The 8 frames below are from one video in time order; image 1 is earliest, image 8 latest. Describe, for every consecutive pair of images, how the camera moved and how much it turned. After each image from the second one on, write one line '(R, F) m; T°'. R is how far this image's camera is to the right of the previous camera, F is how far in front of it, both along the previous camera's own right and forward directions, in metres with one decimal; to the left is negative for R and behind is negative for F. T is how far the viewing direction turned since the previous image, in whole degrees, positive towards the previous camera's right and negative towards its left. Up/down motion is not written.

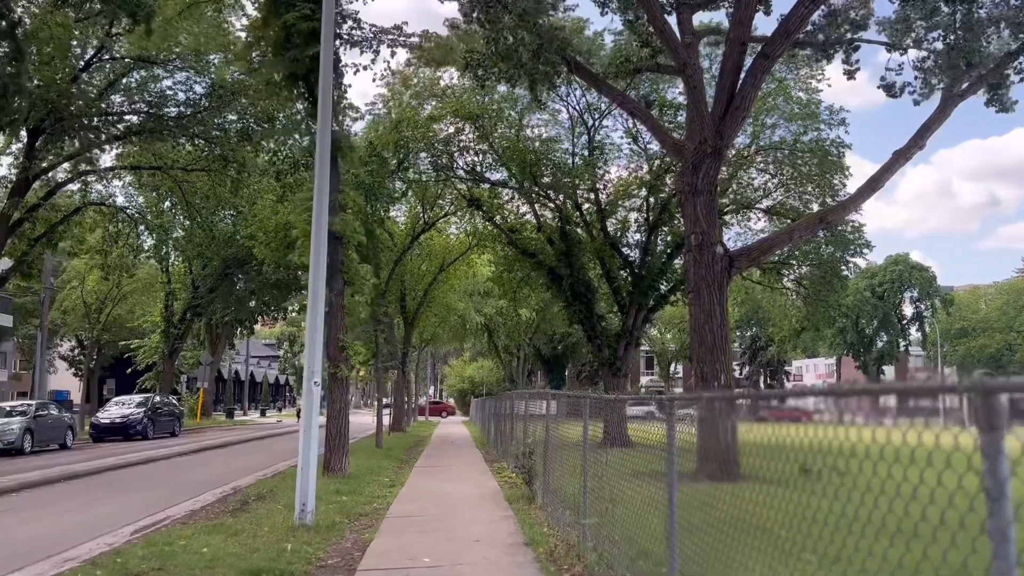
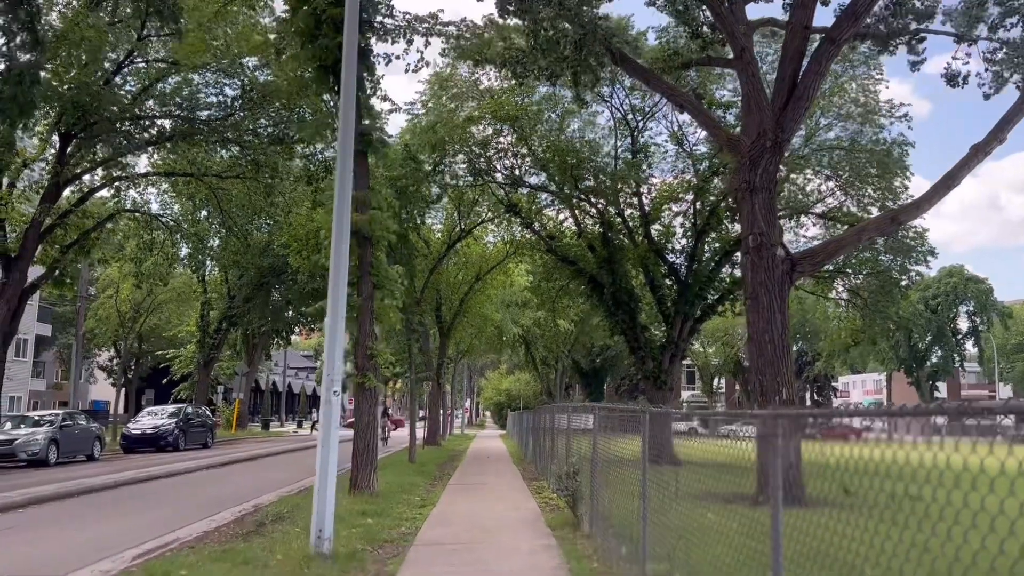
(-0.1, +0.9) m; -3°
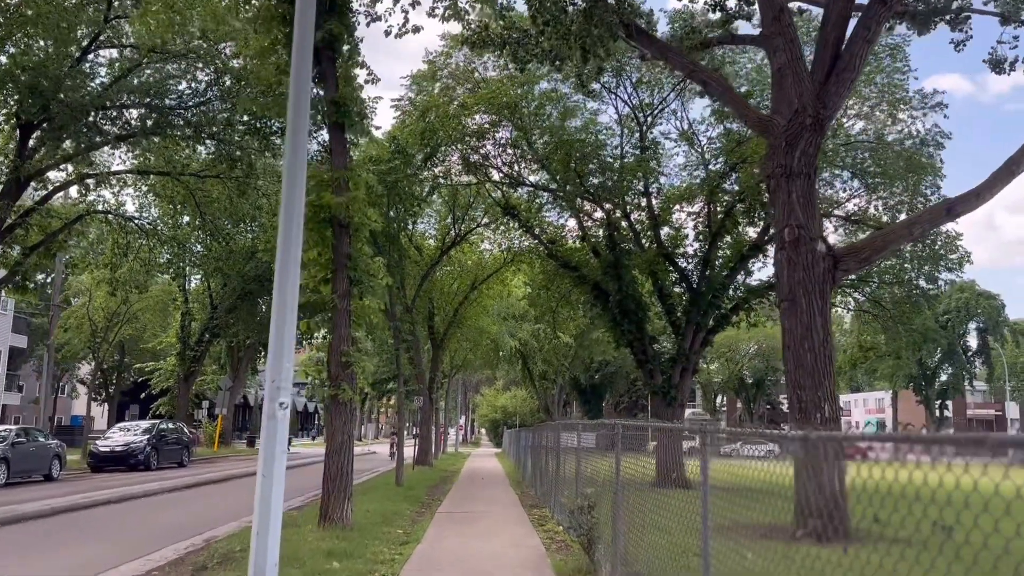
(0.0, +1.7) m; 0°
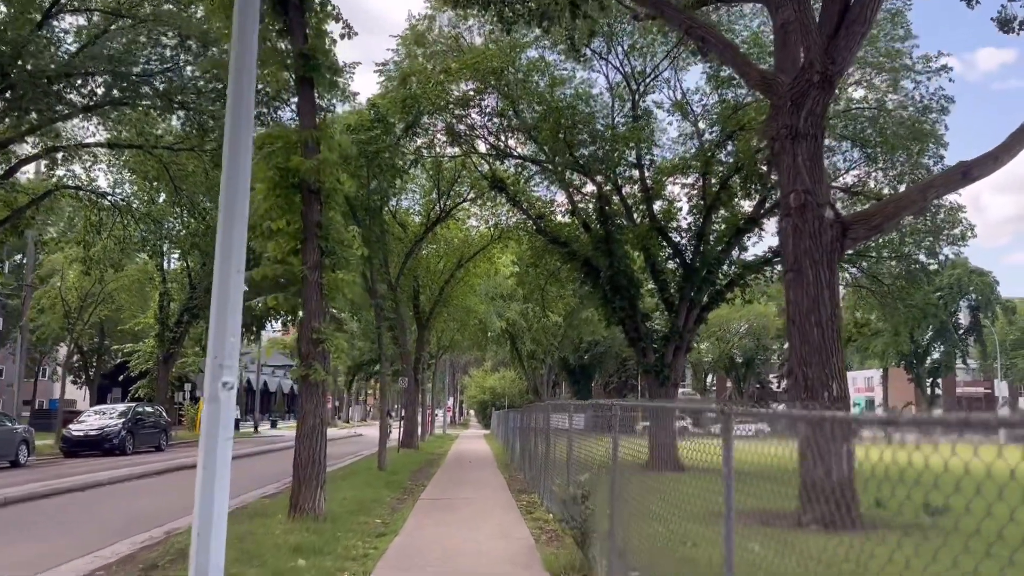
(0.0, +0.8) m; +1°
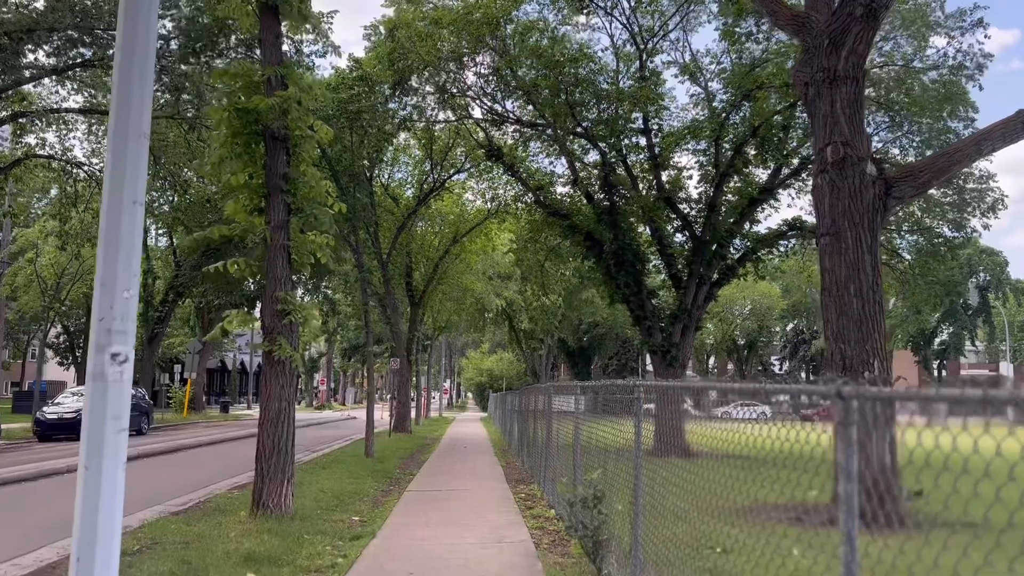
(0.0, +1.2) m; 0°
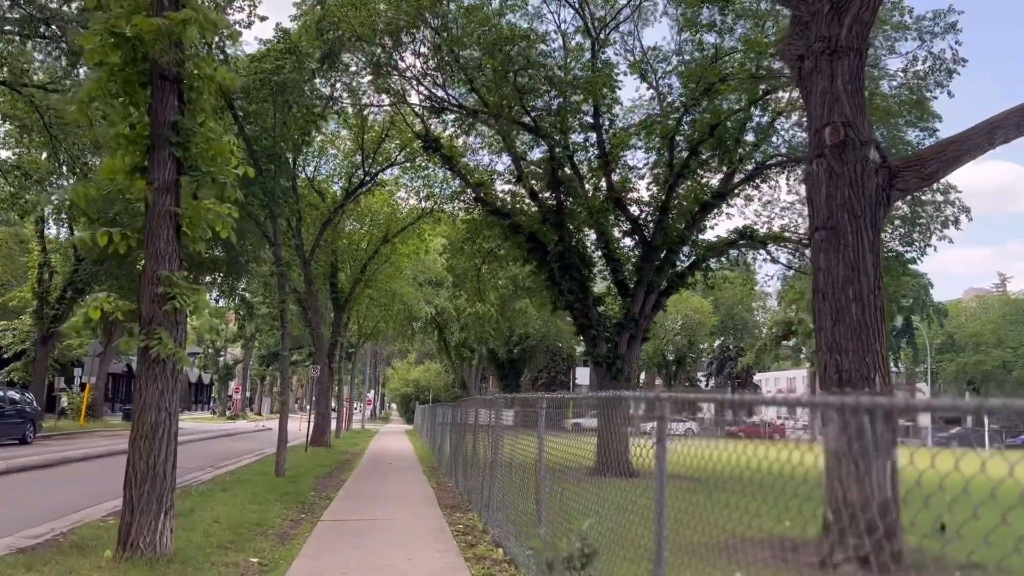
(-0.2, +1.5) m; +5°
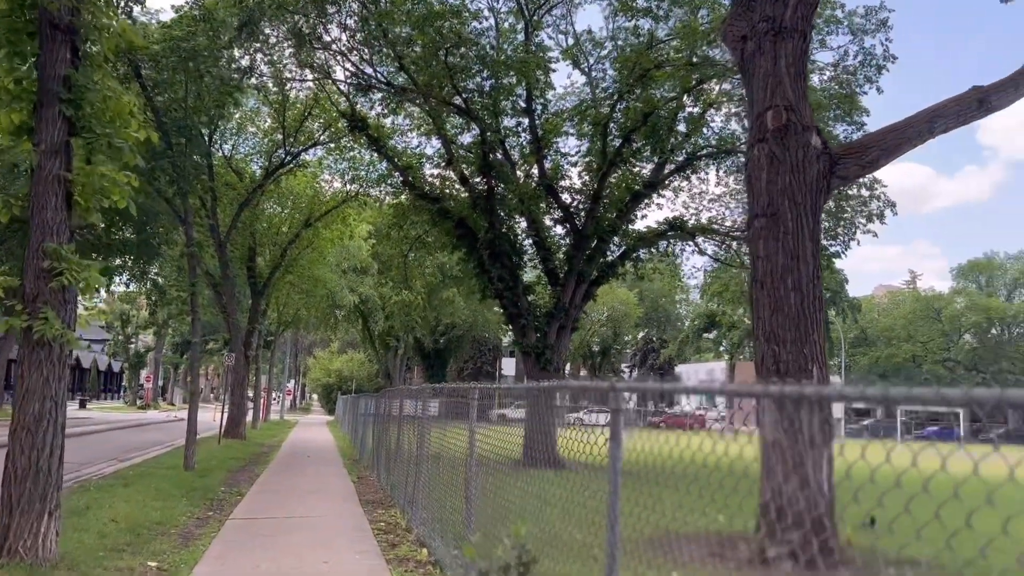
(0.0, +0.4) m; +5°
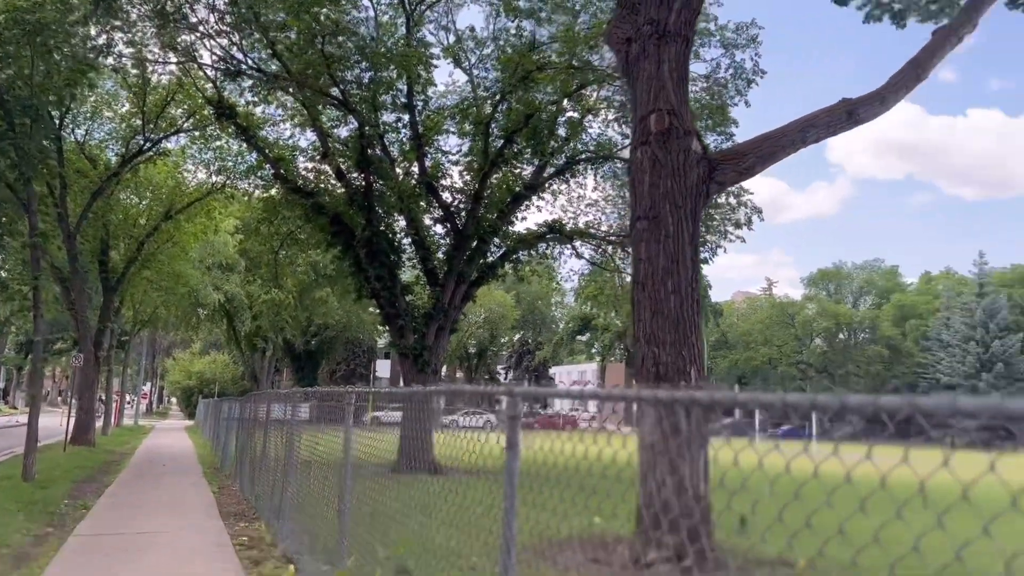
(0.0, +0.3) m; +9°
